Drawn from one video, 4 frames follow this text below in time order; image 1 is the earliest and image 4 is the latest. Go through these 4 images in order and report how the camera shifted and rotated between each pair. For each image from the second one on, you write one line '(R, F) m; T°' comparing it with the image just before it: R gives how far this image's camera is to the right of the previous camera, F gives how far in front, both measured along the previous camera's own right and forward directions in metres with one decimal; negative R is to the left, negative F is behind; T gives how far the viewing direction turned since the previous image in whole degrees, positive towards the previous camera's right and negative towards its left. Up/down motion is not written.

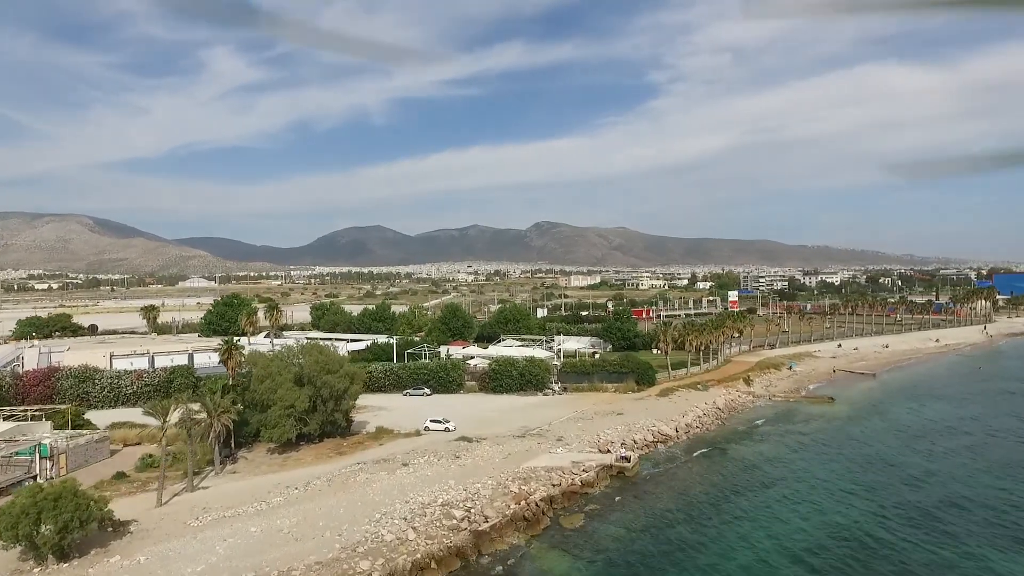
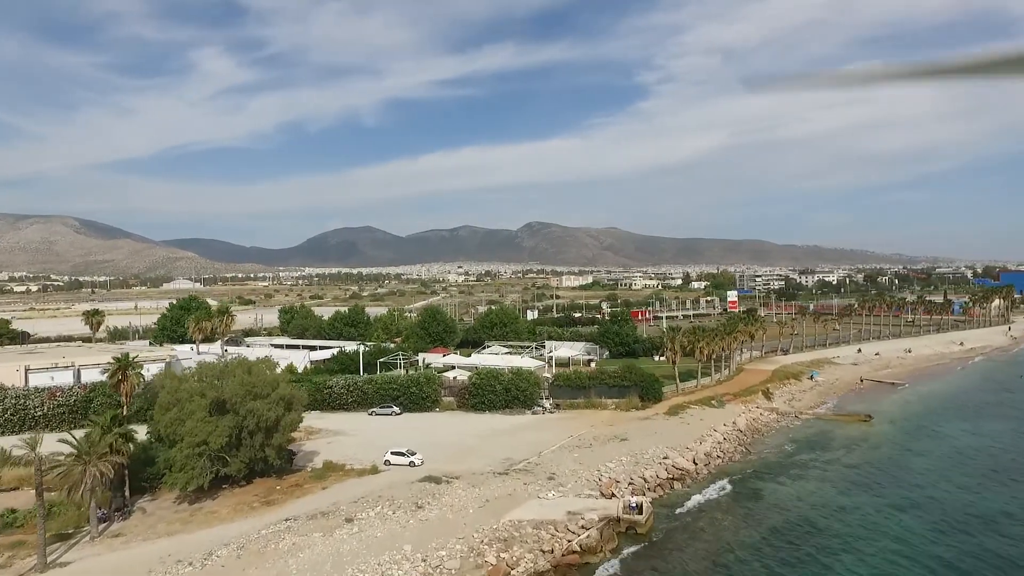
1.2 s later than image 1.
(+0.7, +8.1) m; +1°
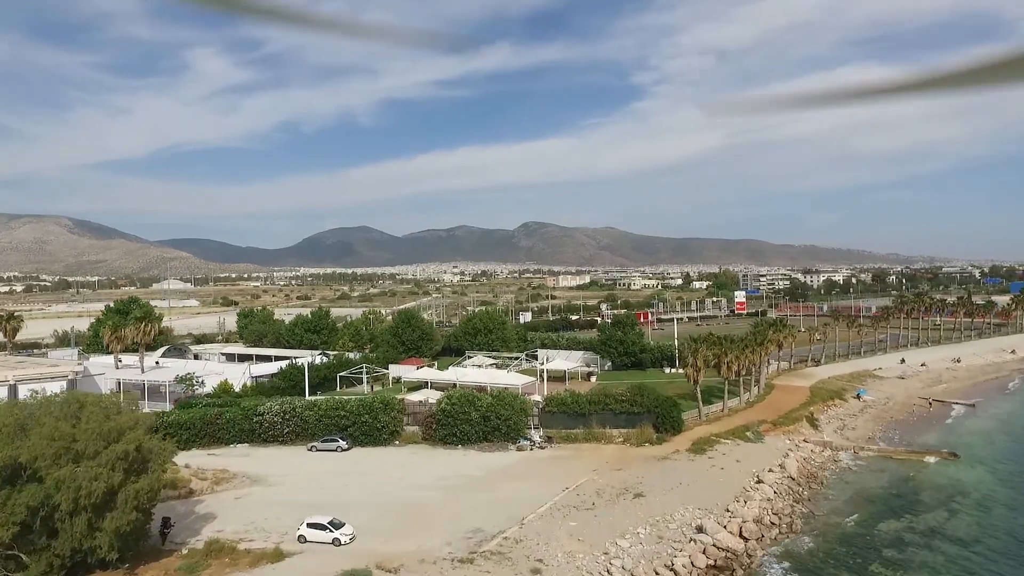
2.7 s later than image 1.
(+1.1, +10.5) m; 0°
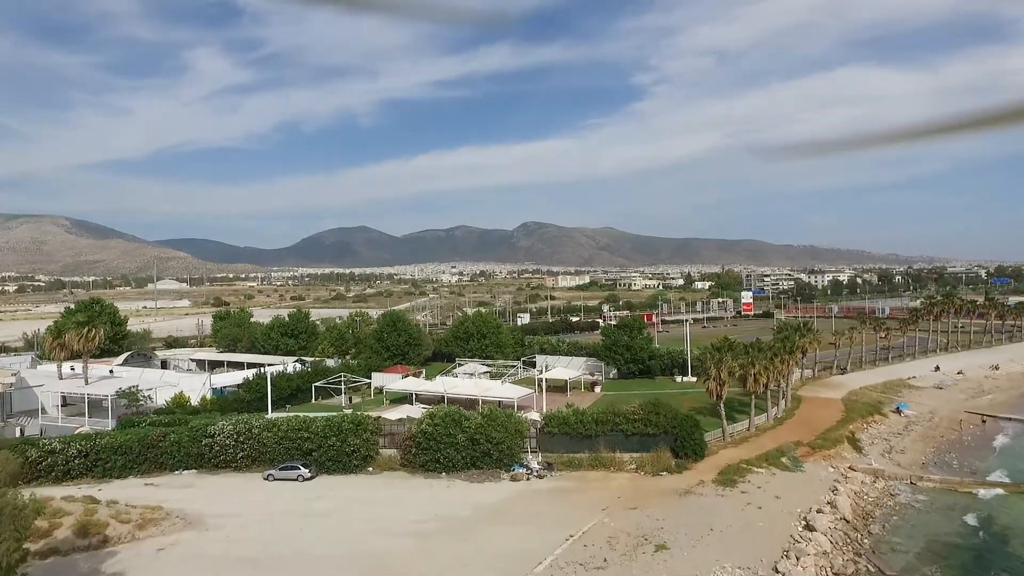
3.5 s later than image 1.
(+0.3, +5.8) m; 0°
